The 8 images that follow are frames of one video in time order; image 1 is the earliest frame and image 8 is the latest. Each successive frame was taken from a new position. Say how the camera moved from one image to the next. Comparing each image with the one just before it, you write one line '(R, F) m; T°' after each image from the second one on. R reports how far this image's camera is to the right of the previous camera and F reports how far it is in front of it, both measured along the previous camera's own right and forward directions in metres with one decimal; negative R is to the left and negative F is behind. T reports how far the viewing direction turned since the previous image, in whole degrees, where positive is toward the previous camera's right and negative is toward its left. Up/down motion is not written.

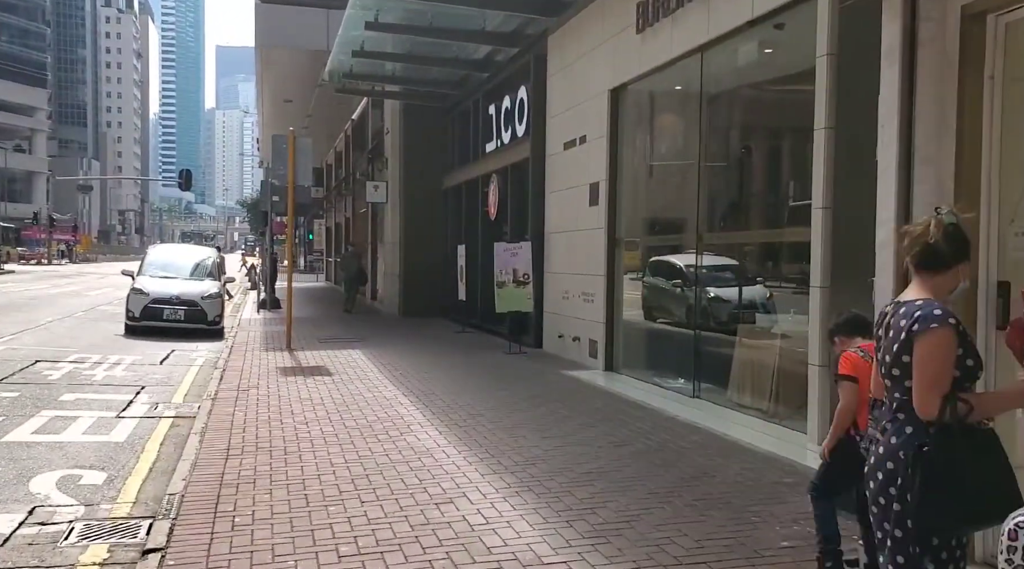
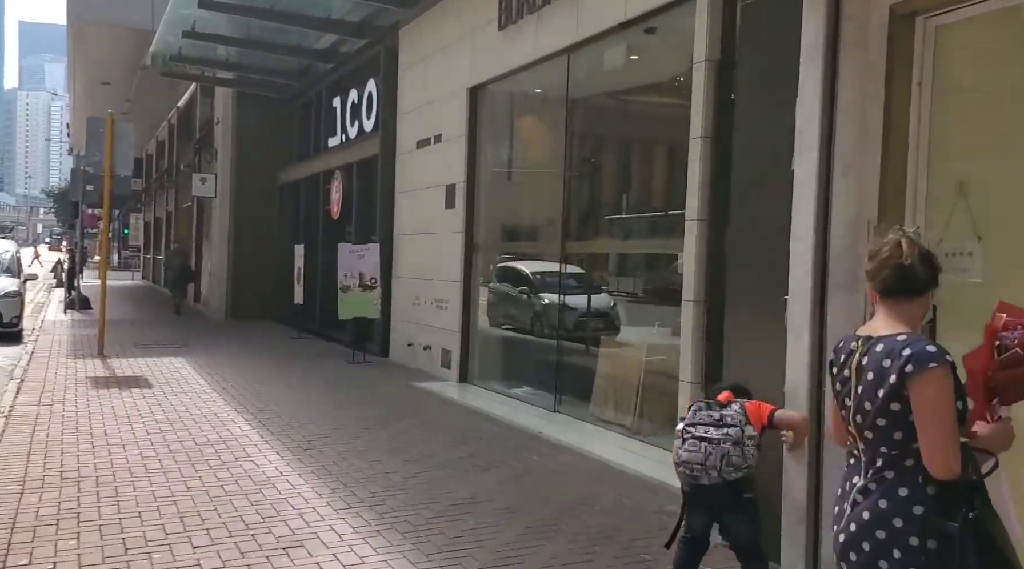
(-0.2, +0.6) m; +11°
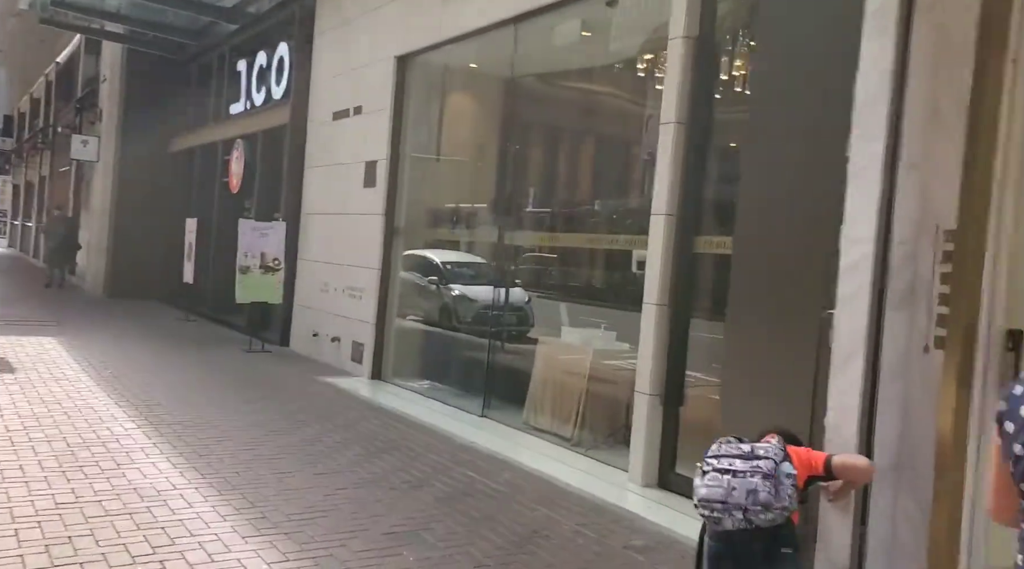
(-0.3, +0.8) m; +7°
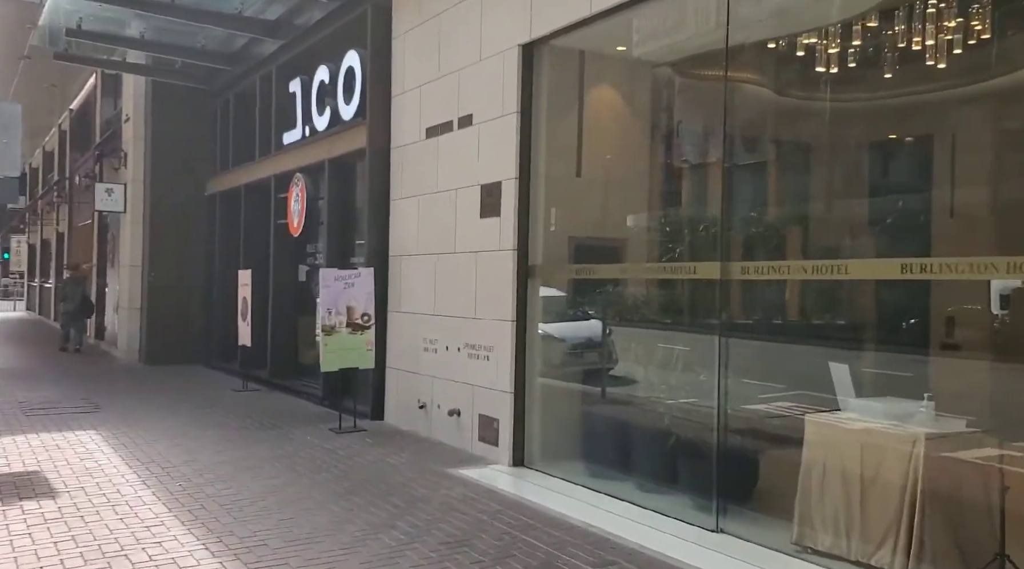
(-1.3, +2.2) m; -1°
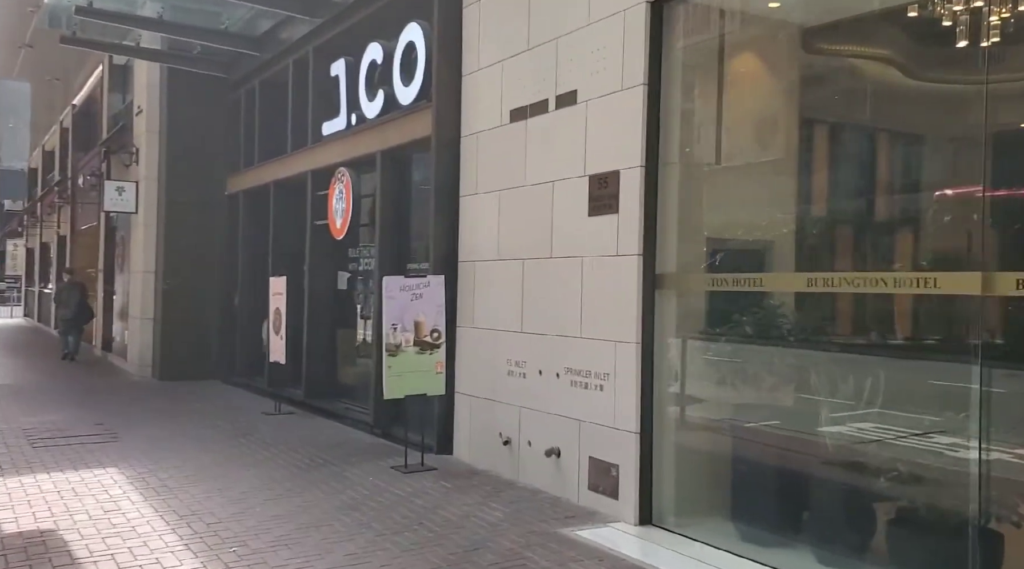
(-0.9, +1.4) m; 0°
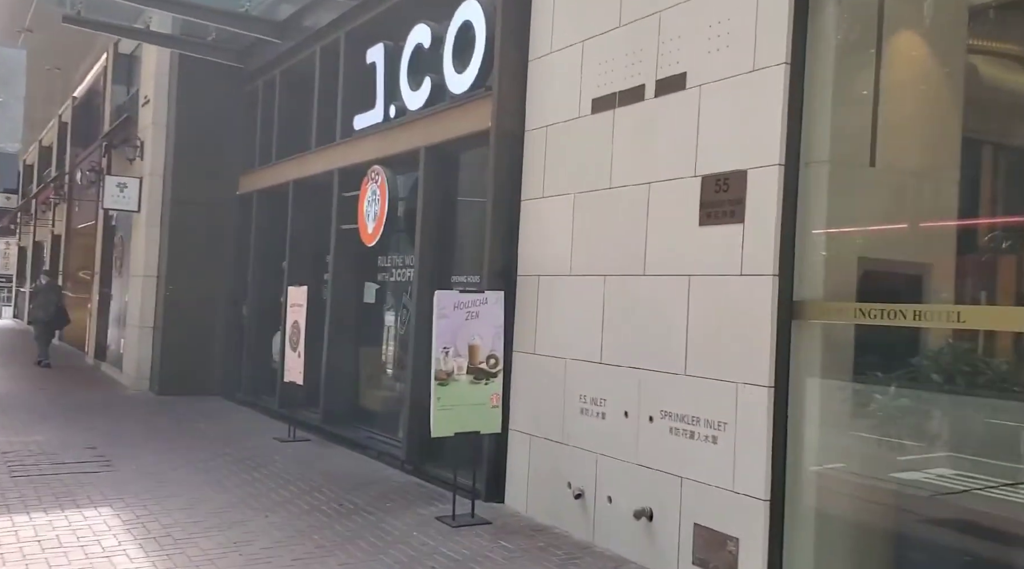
(-0.6, +1.2) m; 0°
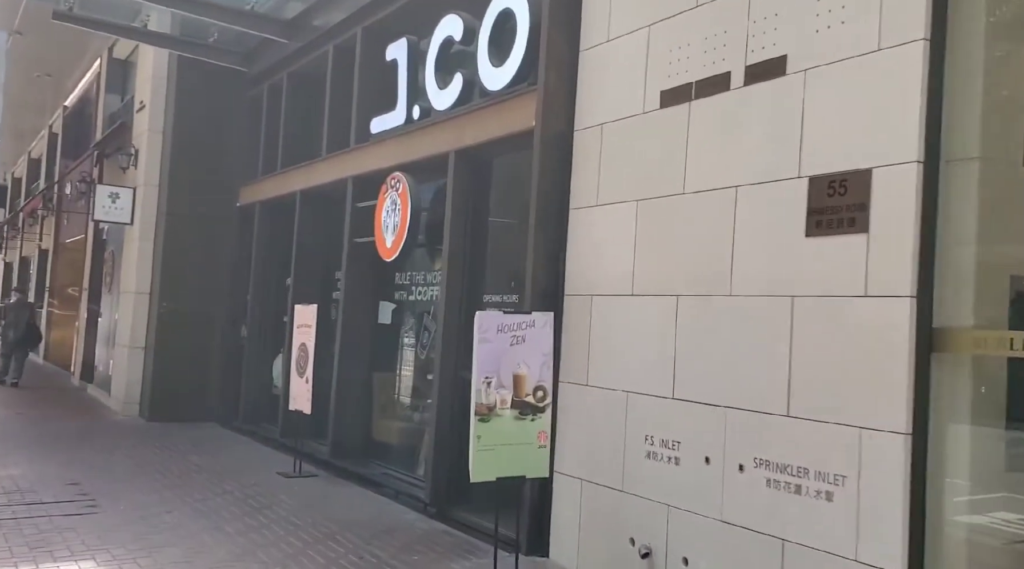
(-0.4, +0.9) m; +1°
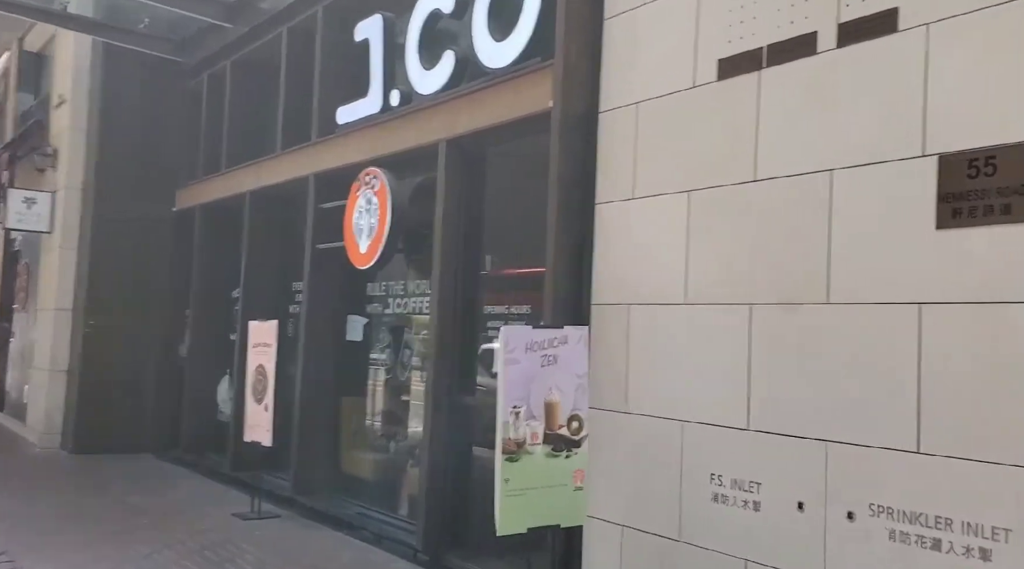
(-0.5, +1.0) m; +5°
